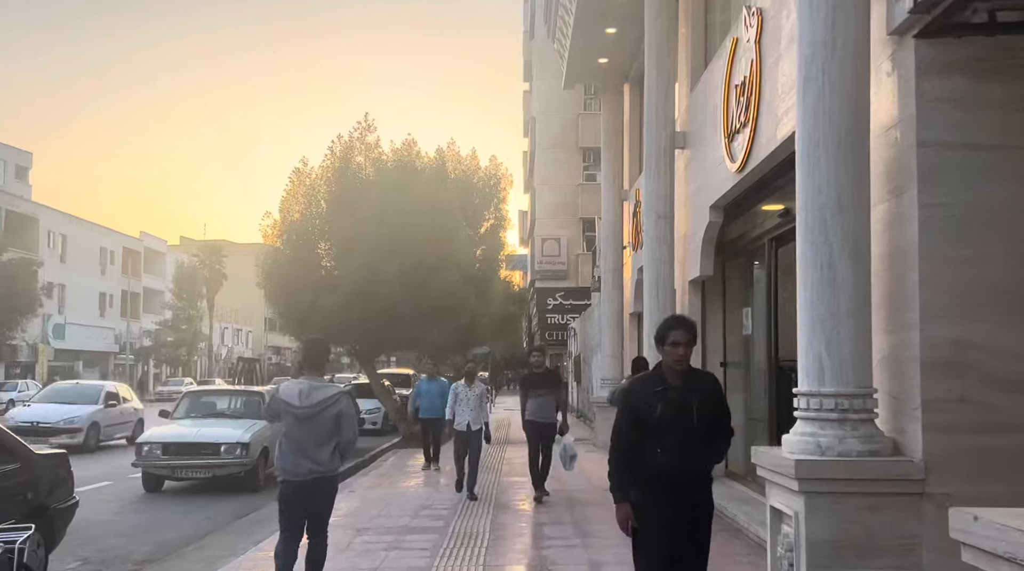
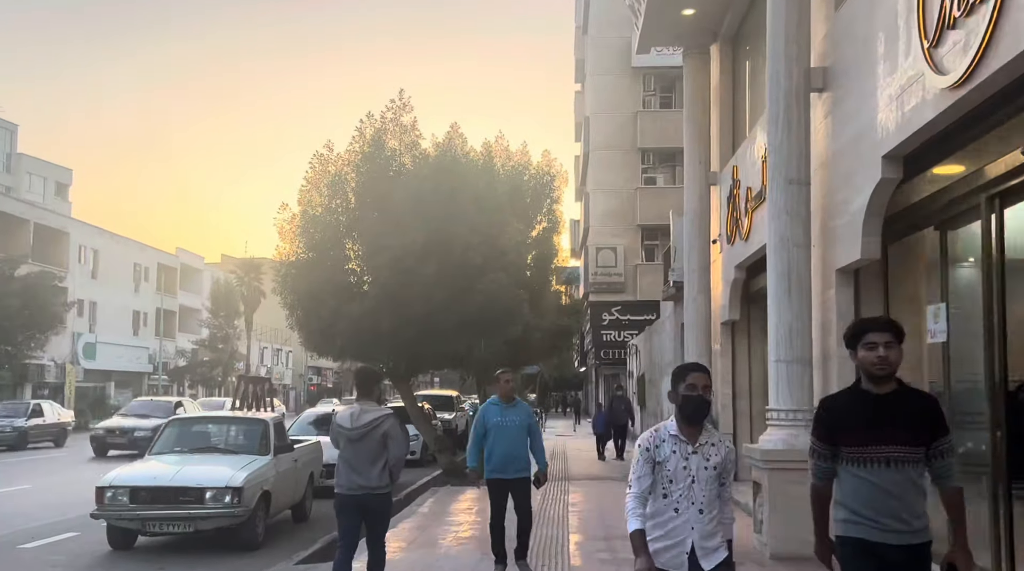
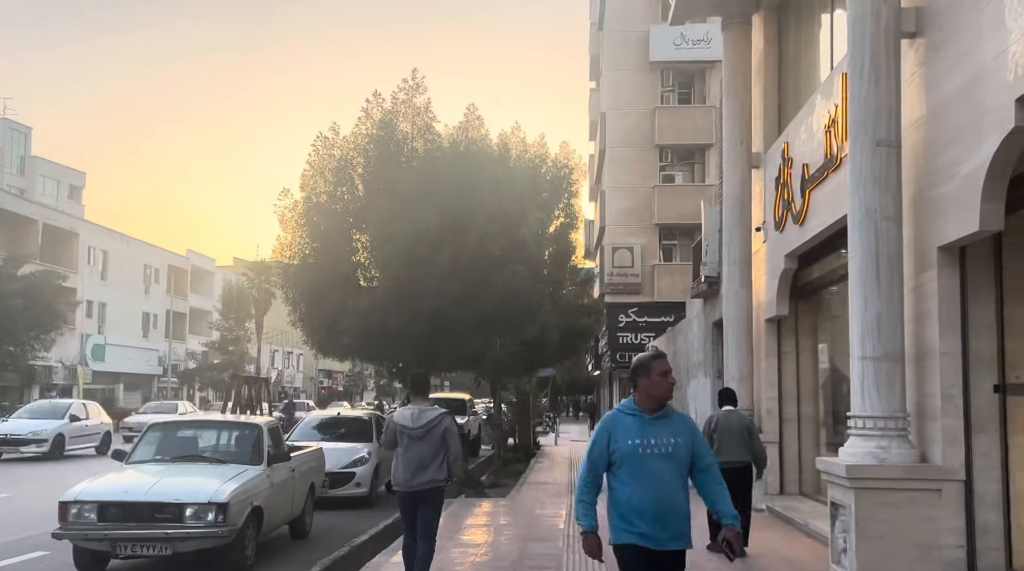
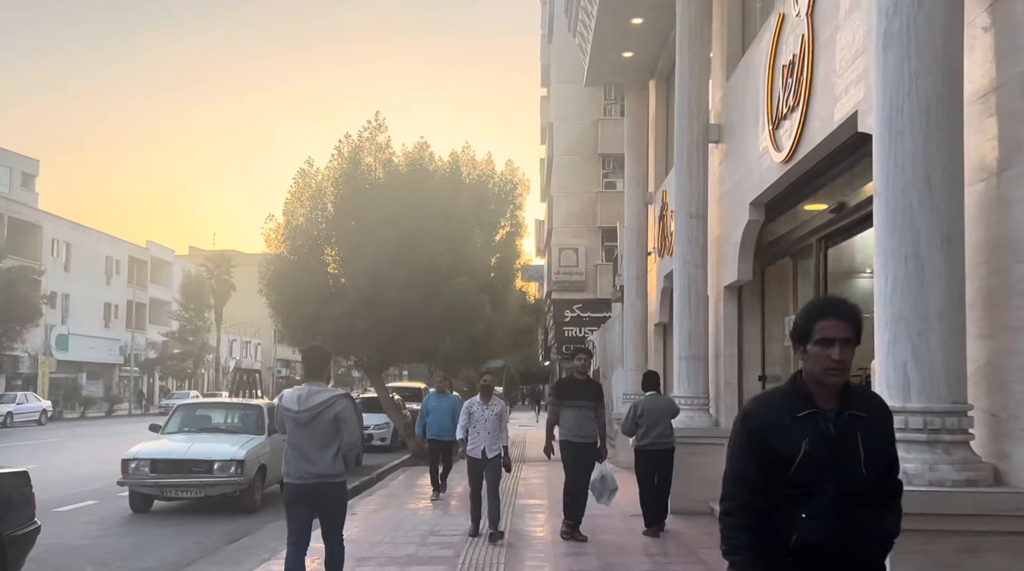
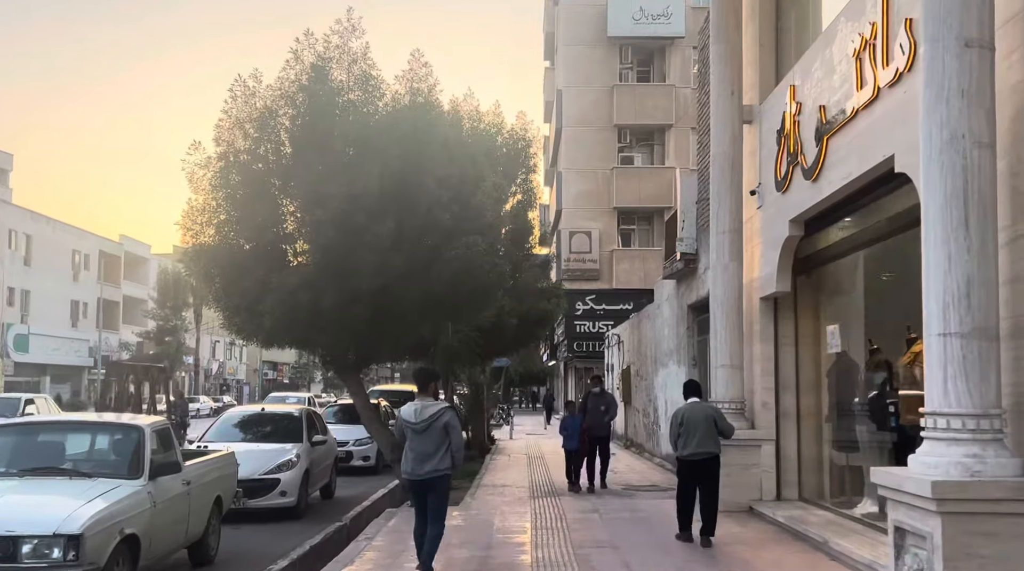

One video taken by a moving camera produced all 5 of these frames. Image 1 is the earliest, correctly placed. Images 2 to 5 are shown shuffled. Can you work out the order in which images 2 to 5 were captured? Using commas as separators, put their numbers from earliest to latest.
4, 2, 3, 5
